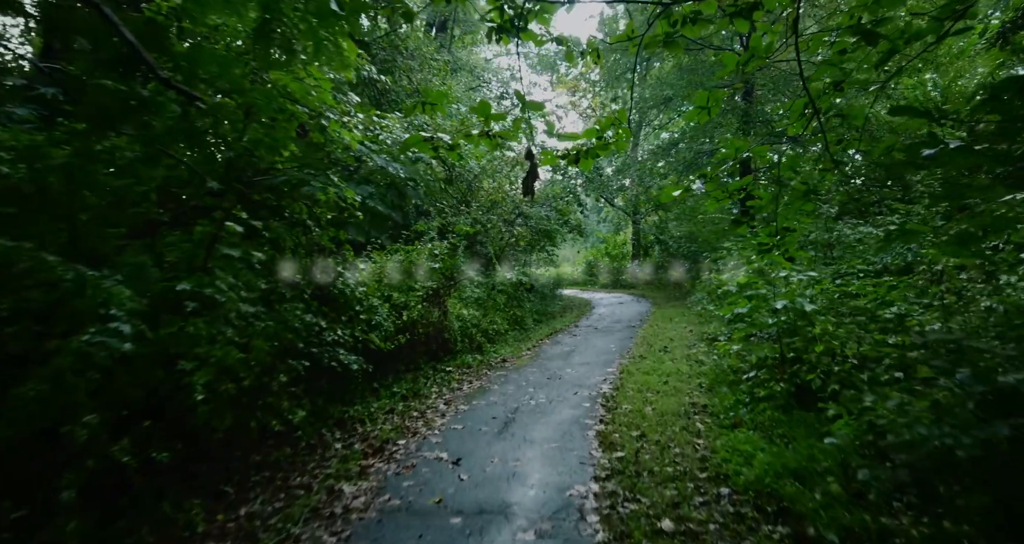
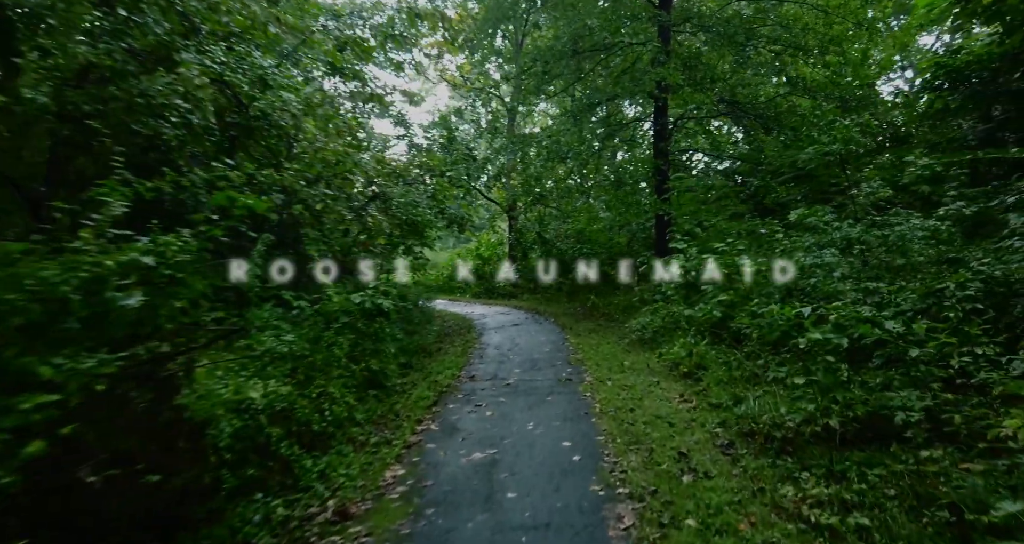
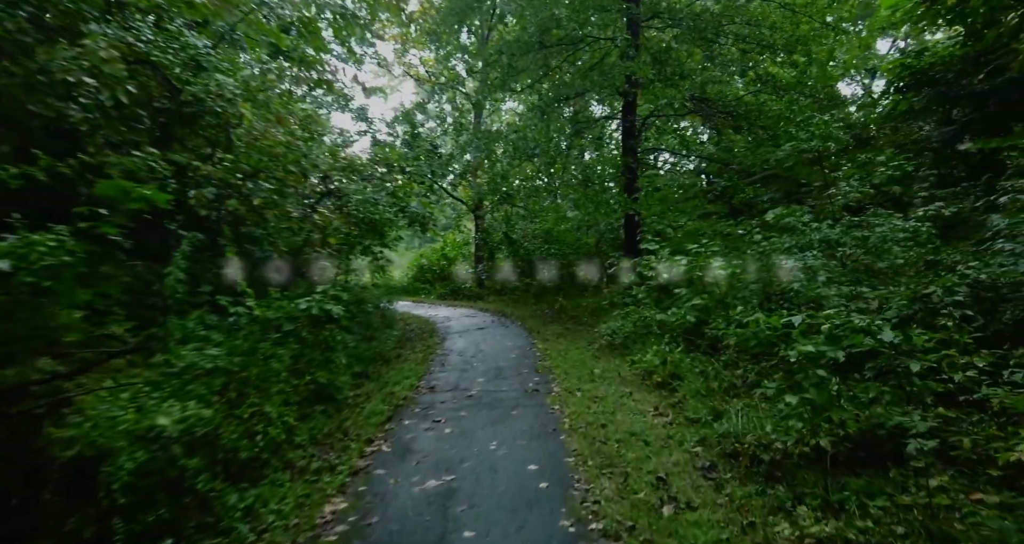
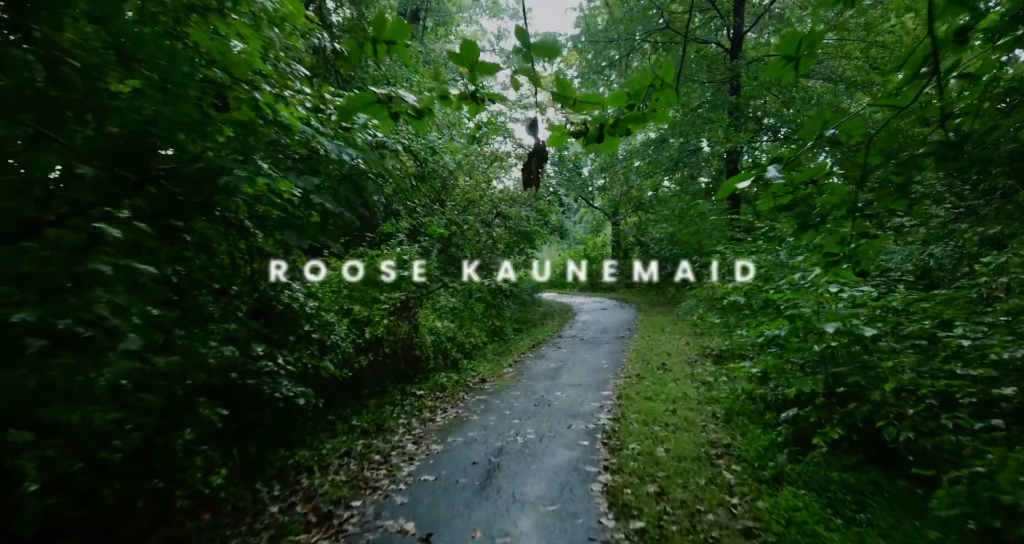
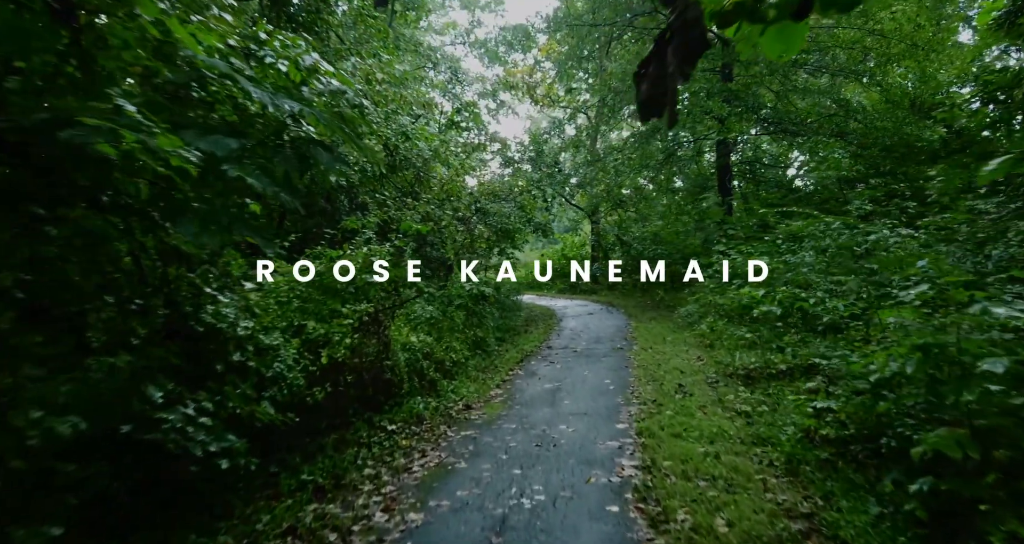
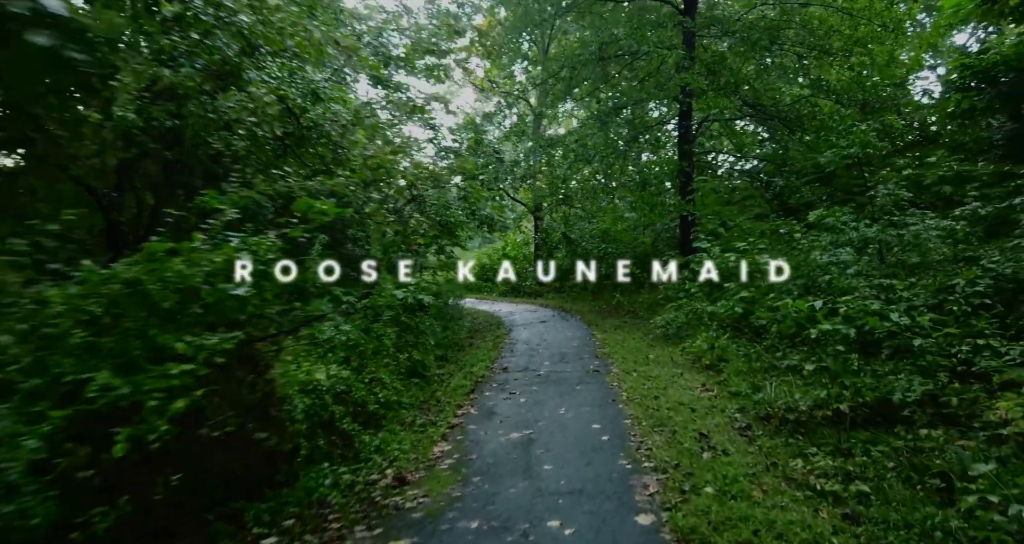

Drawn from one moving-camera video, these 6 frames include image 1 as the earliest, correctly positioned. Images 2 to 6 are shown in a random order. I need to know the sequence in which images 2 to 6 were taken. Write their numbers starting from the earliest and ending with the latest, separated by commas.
4, 5, 6, 2, 3
